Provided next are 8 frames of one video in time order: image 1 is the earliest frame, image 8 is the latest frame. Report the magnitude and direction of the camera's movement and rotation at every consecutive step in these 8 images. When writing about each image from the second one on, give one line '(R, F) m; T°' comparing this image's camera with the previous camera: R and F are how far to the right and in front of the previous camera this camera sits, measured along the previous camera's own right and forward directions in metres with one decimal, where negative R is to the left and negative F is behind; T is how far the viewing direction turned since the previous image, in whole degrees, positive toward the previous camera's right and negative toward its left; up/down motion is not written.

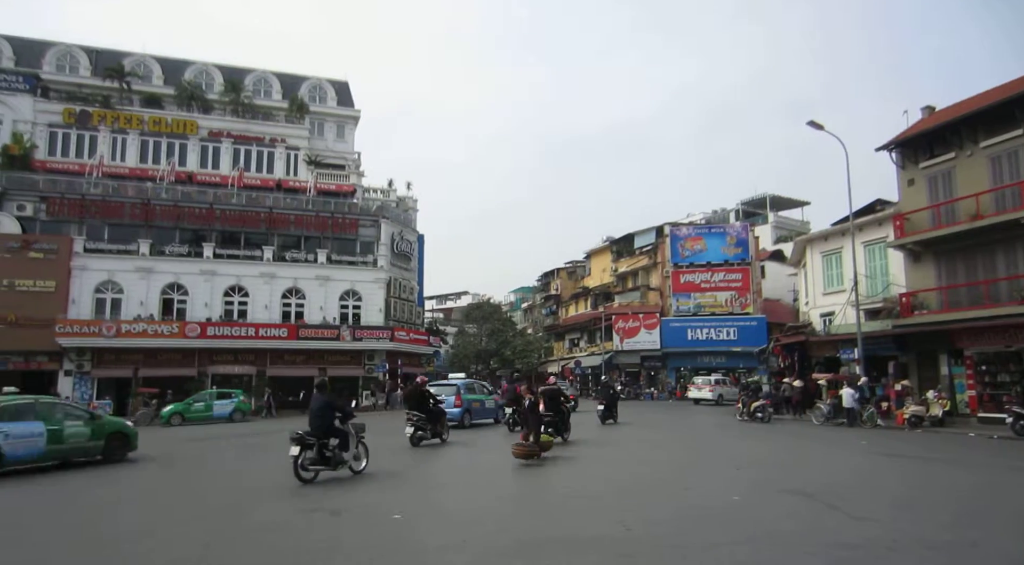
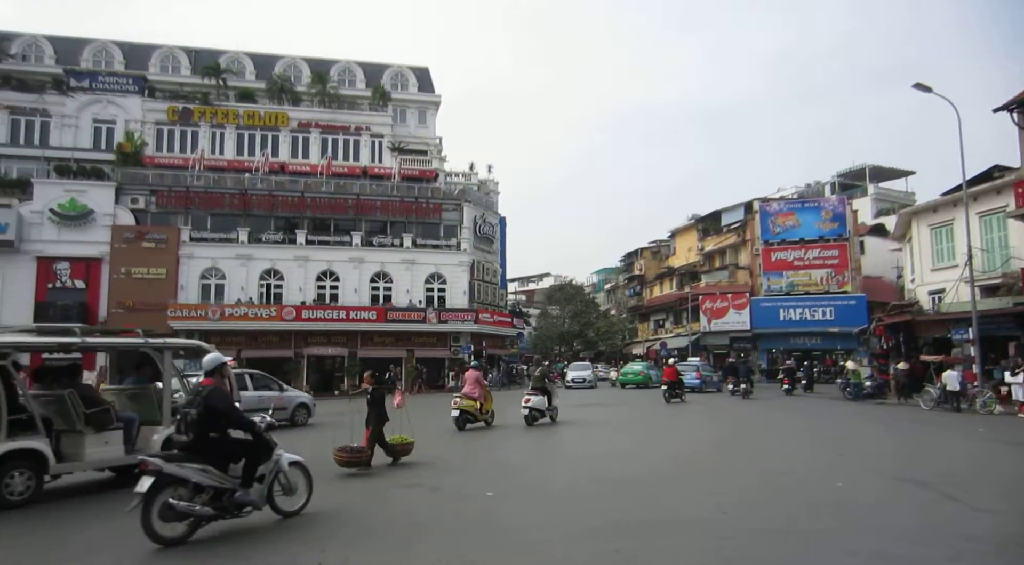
(-0.2, +0.1) m; -7°
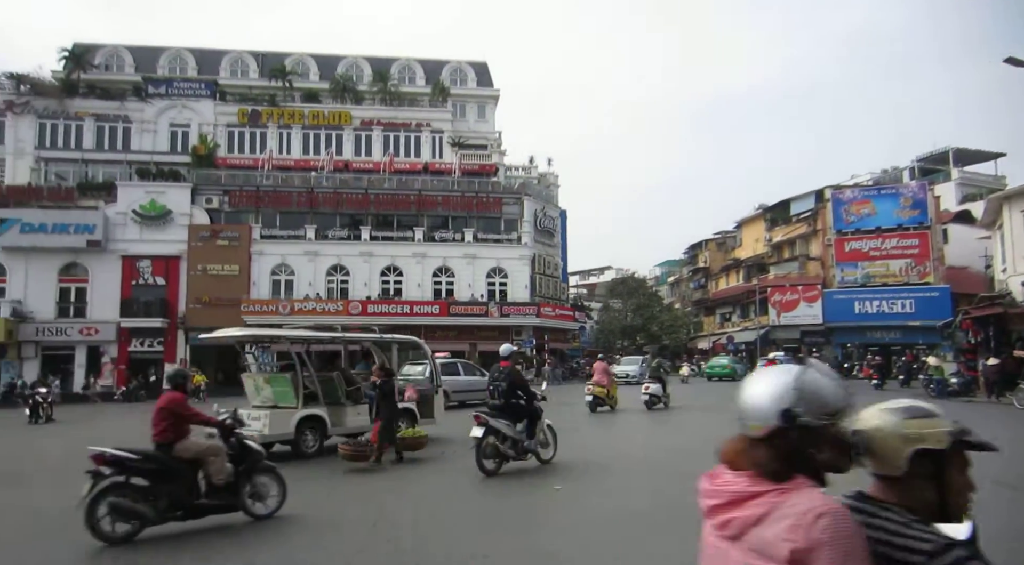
(-0.3, +0.1) m; -5°
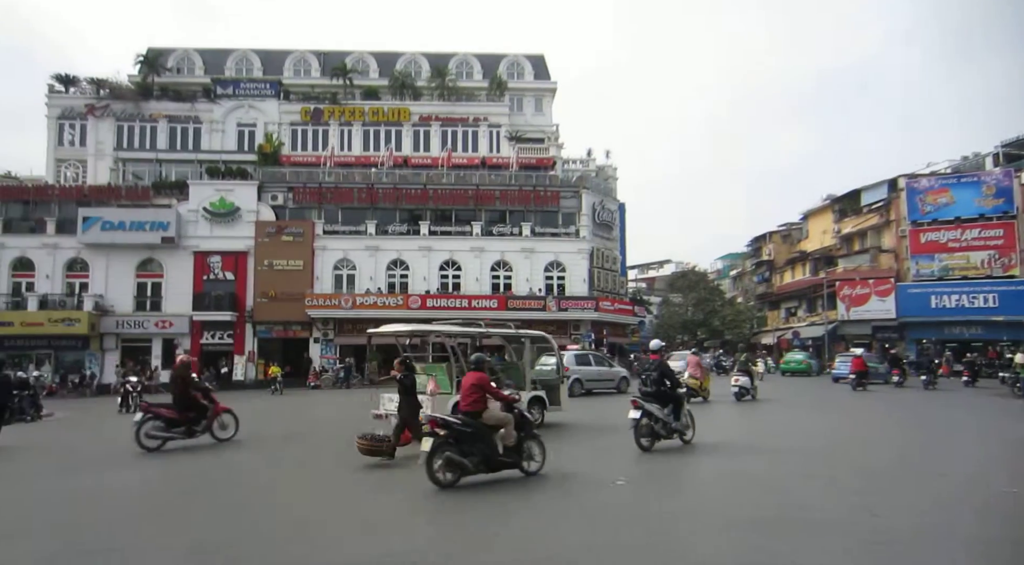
(-0.5, +0.1) m; -4°
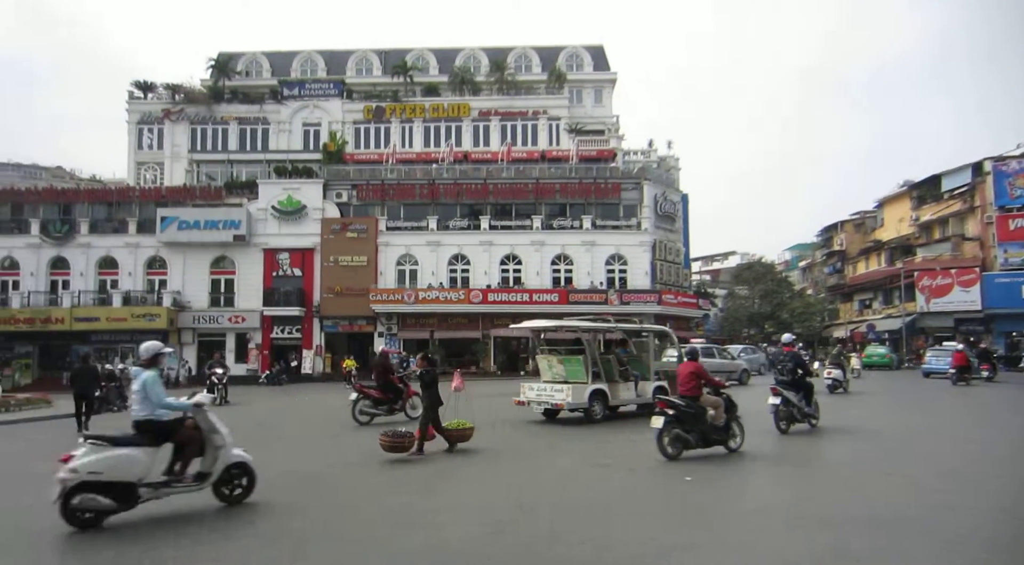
(-0.5, +0.1) m; -5°
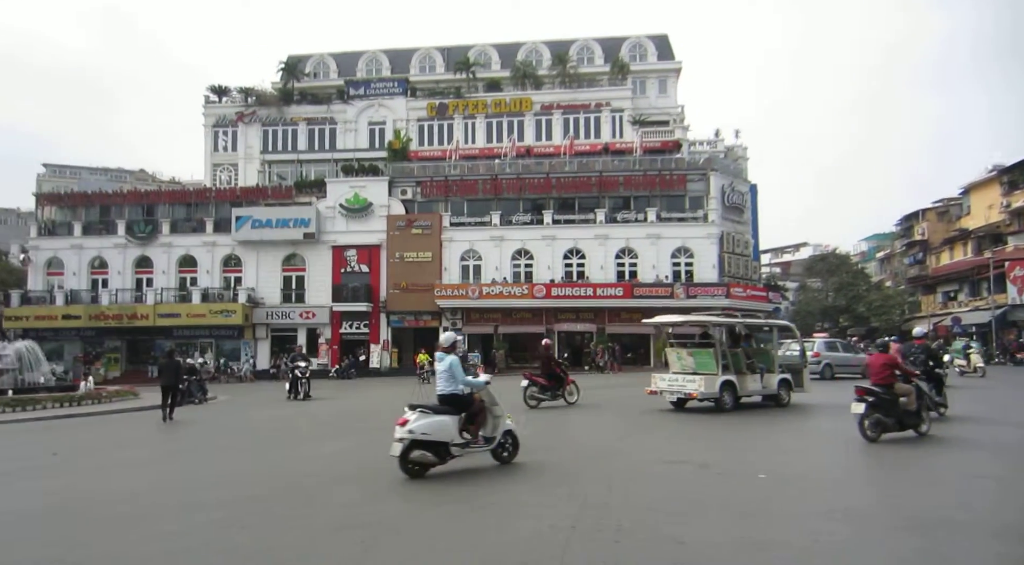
(-0.7, 0.0) m; -5°
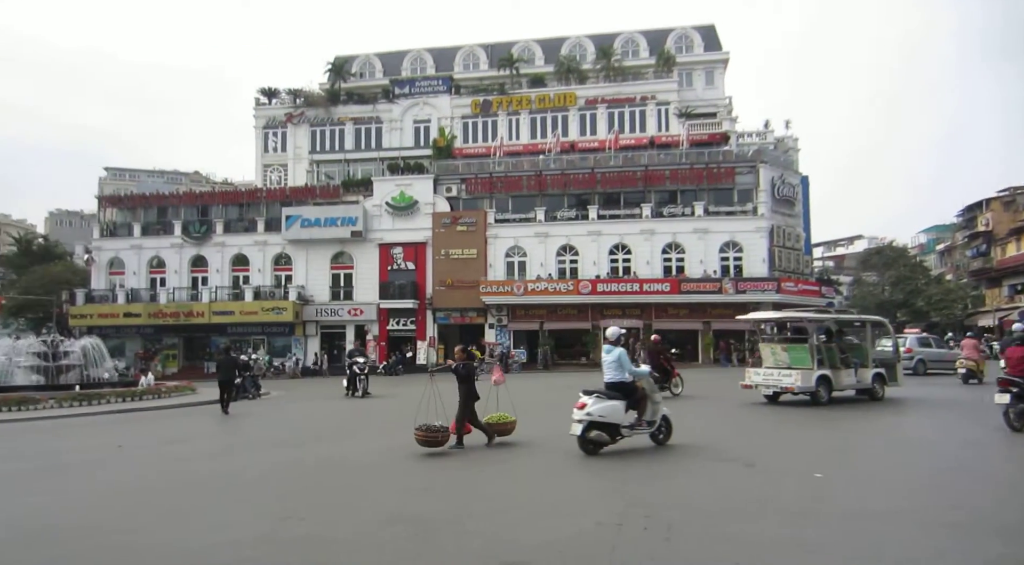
(-0.4, 0.0) m; -3°
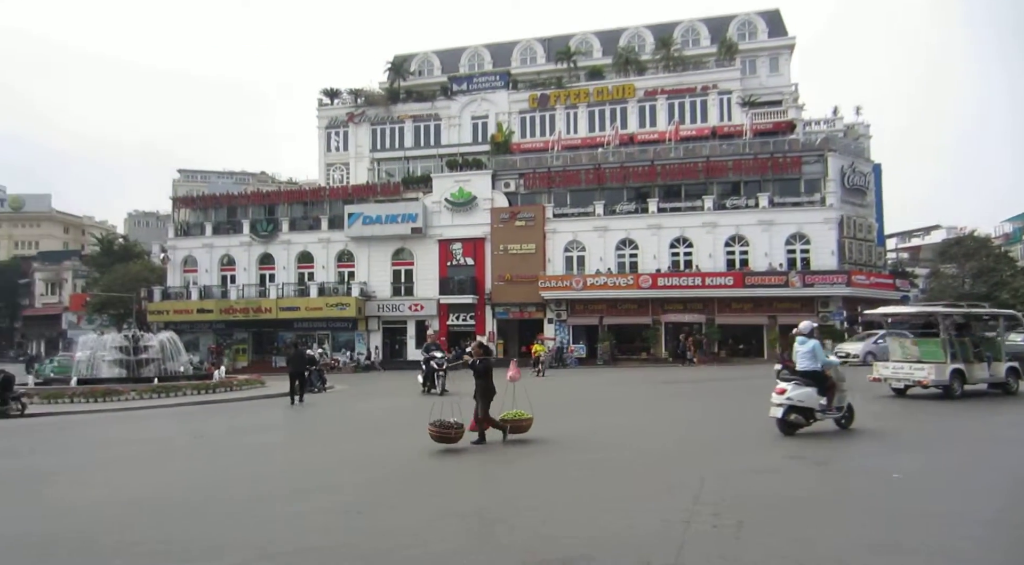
(-0.5, 0.0) m; -4°
